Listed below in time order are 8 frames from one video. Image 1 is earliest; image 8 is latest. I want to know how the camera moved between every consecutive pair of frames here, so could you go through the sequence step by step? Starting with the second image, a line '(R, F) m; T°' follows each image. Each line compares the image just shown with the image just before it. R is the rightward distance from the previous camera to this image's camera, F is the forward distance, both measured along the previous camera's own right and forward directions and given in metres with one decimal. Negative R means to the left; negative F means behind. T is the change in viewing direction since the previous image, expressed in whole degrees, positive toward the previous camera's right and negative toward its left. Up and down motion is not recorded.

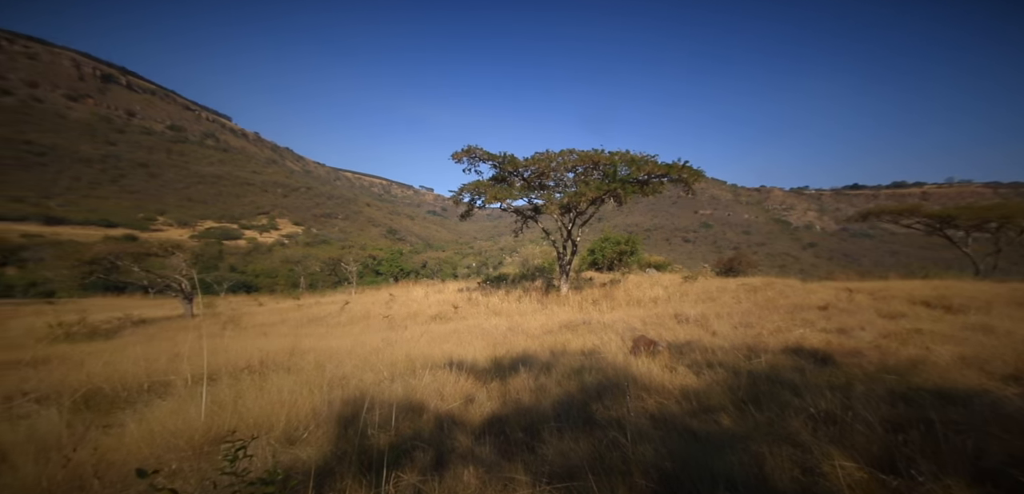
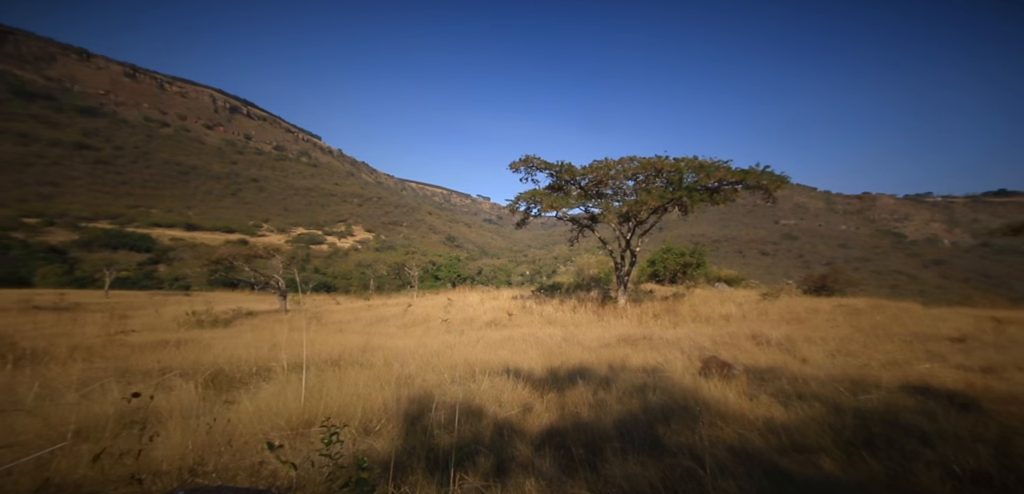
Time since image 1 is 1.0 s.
(0.0, +0.1) m; -6°
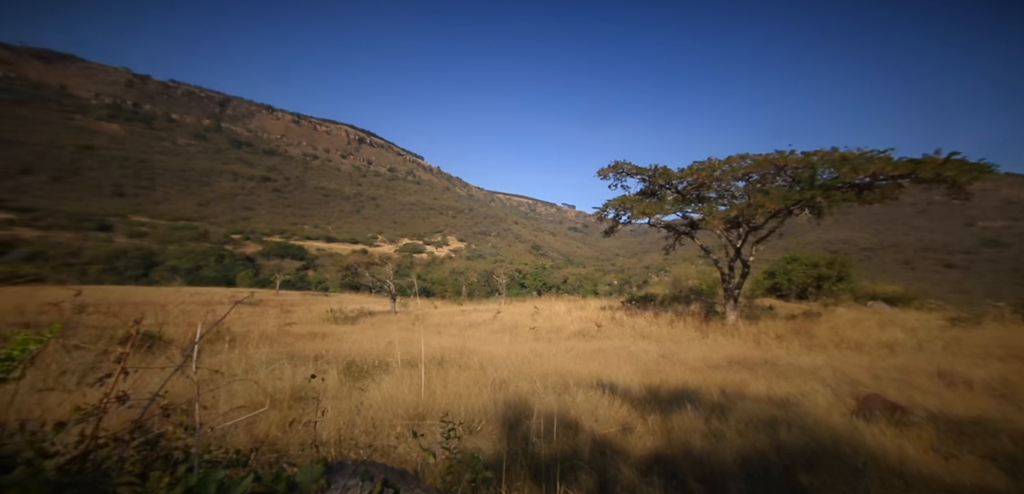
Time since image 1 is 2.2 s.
(-0.1, +0.2) m; -9°
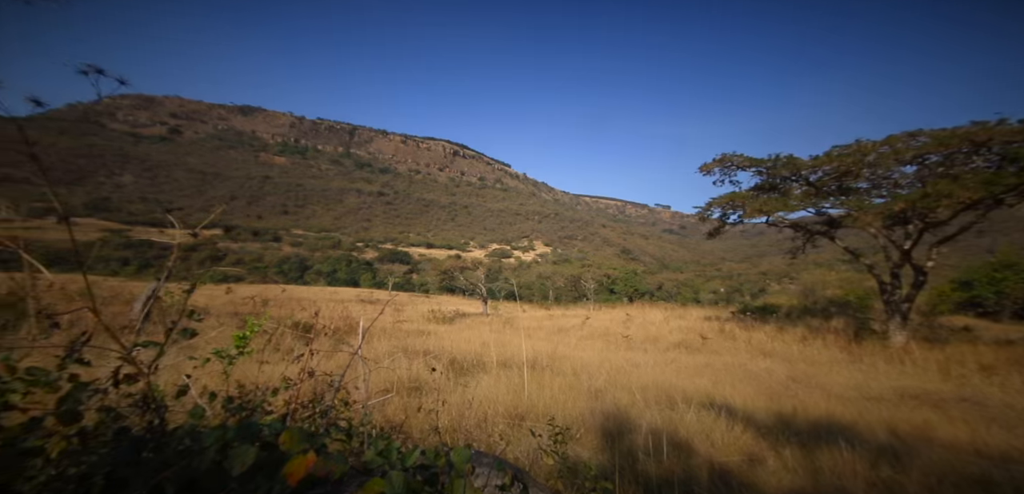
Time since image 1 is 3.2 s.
(-0.1, +0.3) m; -9°
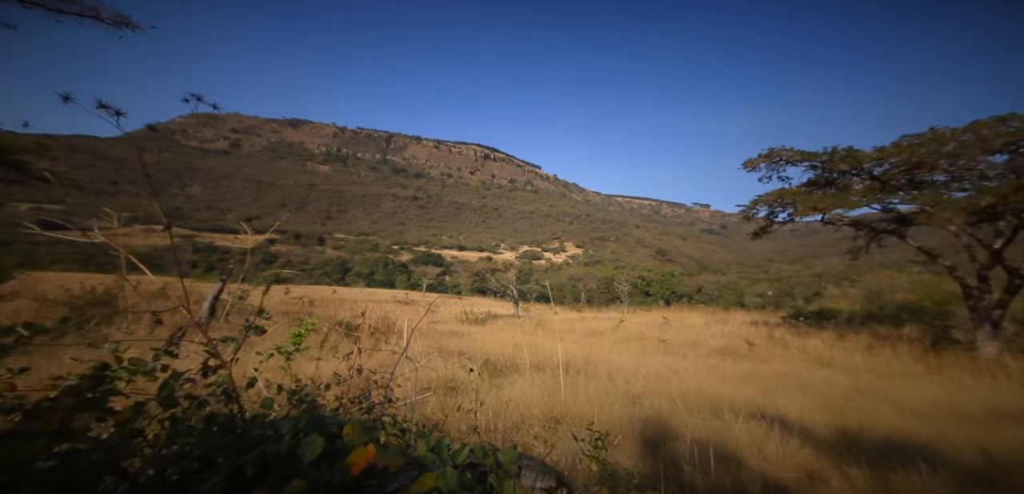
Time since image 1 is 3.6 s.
(-0.1, +0.1) m; -3°
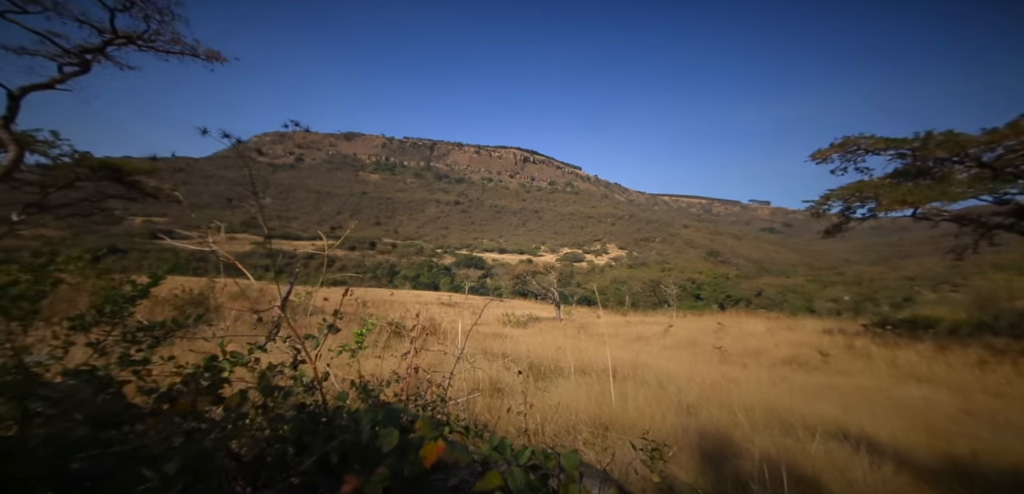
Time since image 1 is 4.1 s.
(-0.1, +0.2) m; -4°
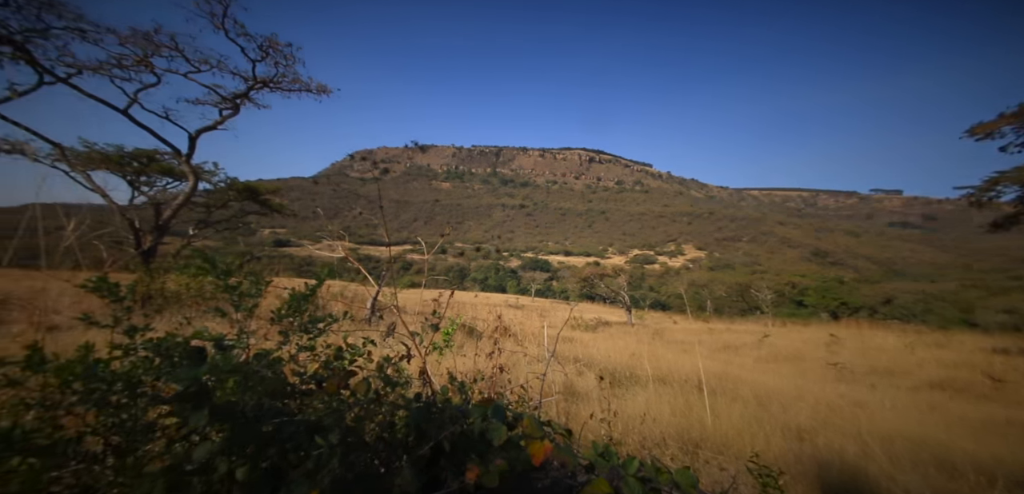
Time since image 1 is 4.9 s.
(-0.1, +0.4) m; -7°
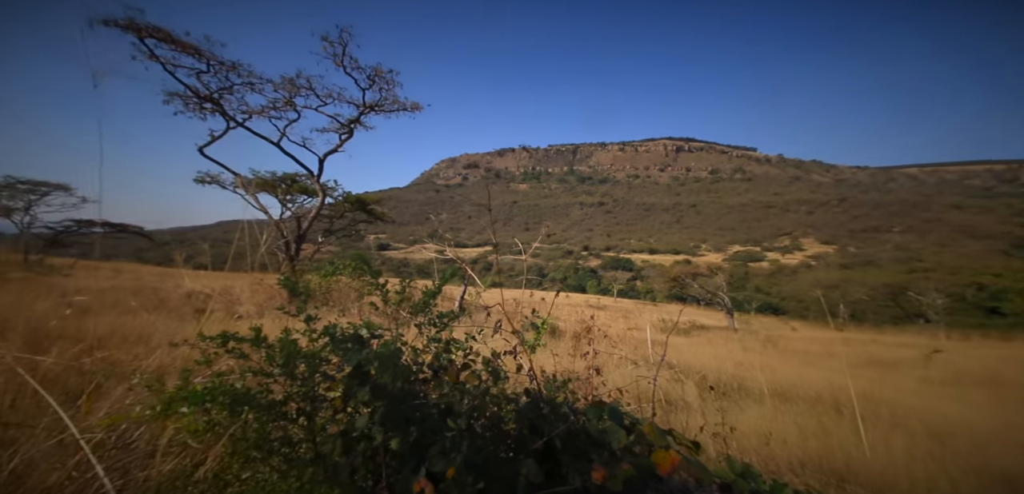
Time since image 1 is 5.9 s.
(-0.2, +0.7) m; -9°
